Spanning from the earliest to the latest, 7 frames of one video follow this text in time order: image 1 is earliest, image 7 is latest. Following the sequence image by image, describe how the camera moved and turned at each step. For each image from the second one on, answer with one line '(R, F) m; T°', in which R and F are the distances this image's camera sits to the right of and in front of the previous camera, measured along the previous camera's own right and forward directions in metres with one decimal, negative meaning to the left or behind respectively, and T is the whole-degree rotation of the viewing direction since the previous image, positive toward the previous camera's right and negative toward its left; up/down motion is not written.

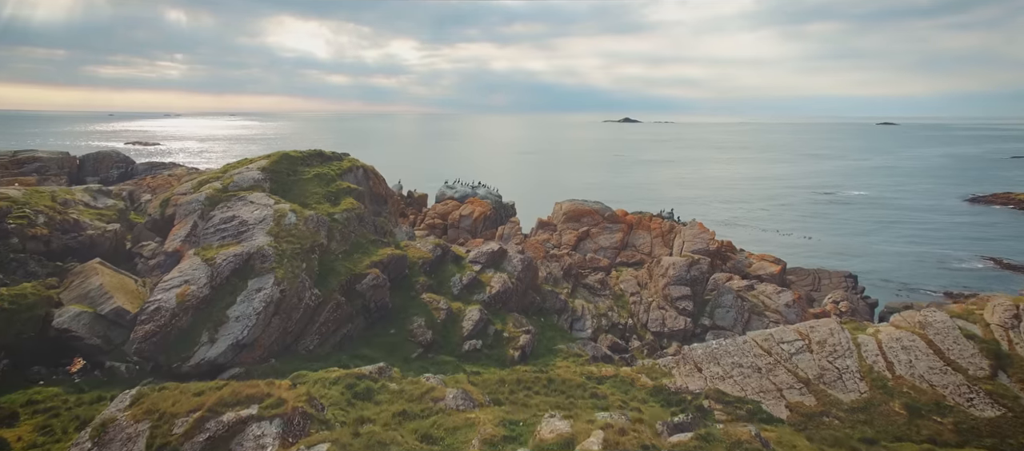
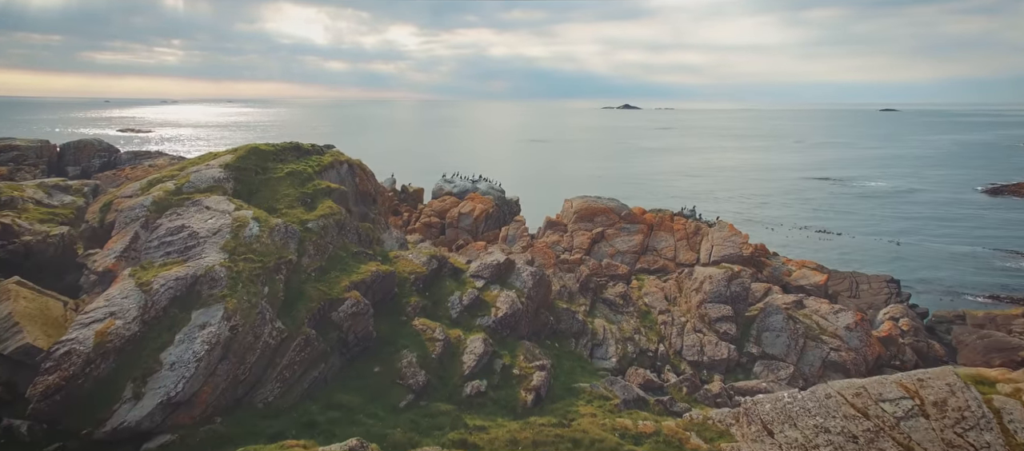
(-0.4, +4.5) m; 0°
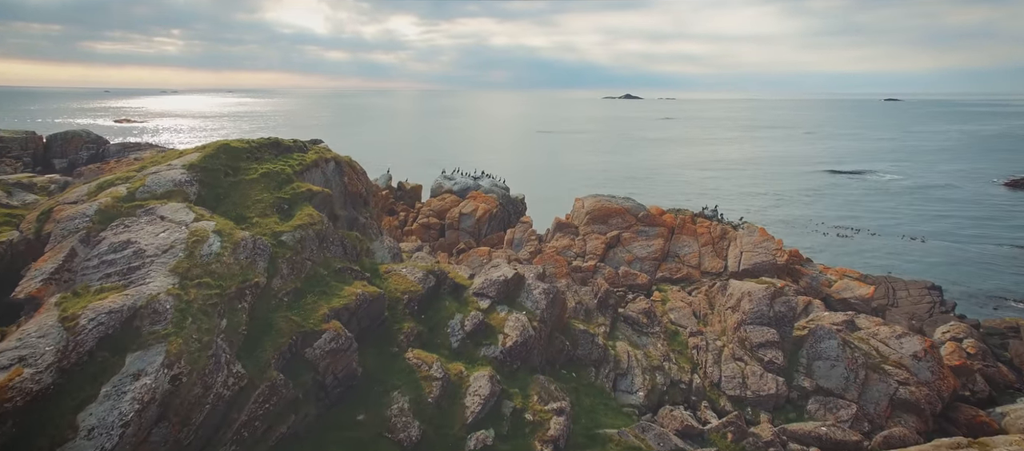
(-0.3, +3.4) m; 0°
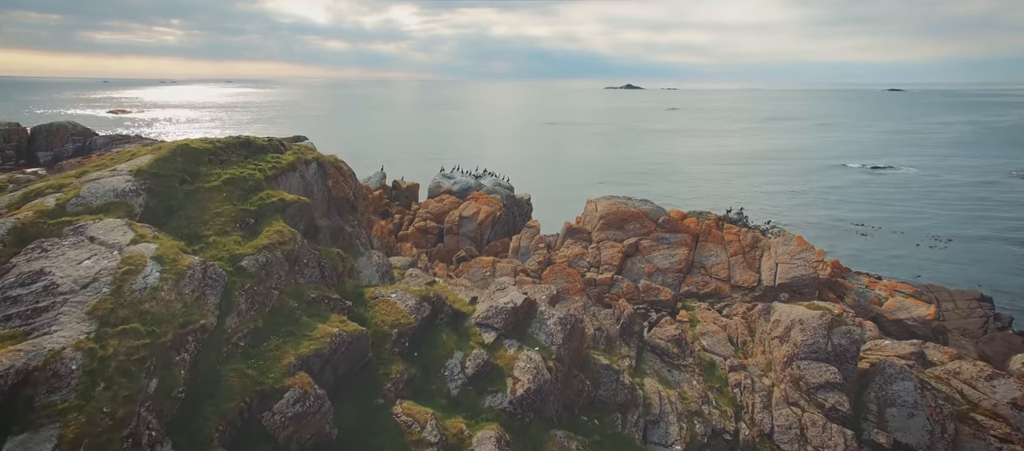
(-0.3, +3.5) m; 0°
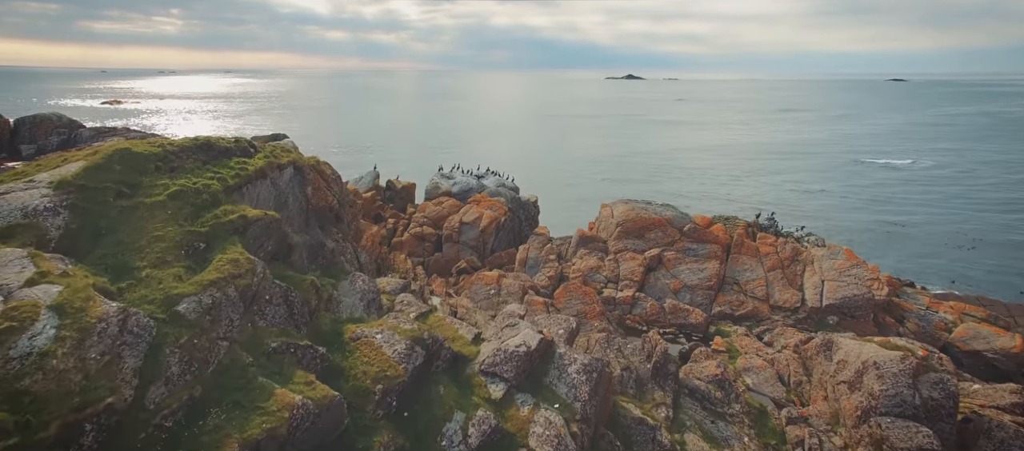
(-0.3, +3.5) m; 0°
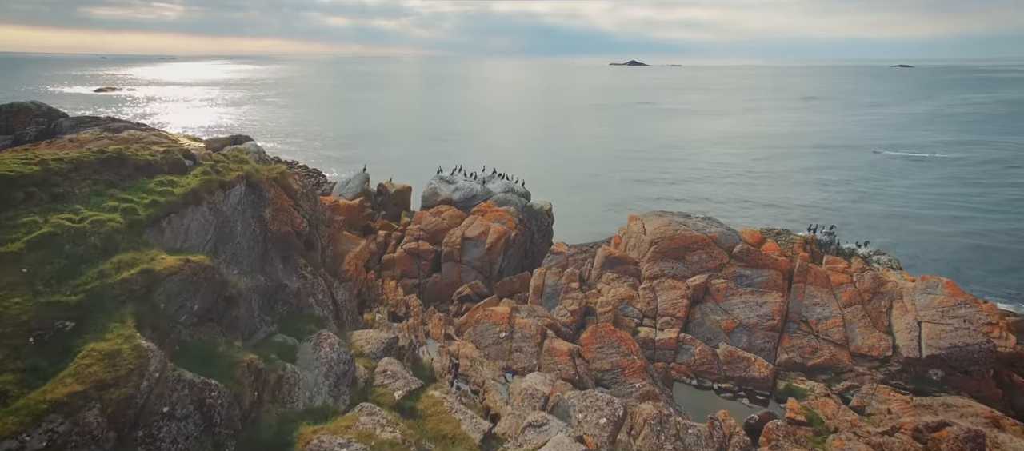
(-0.5, +4.9) m; 0°
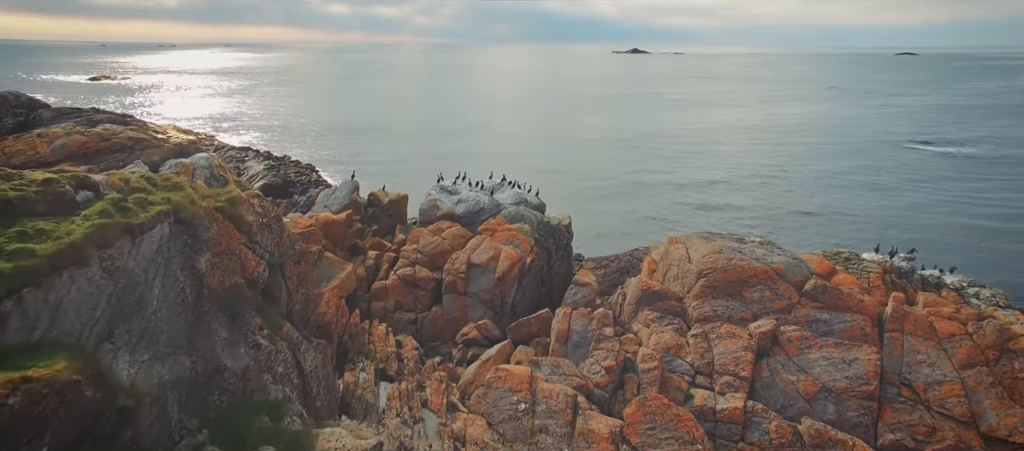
(-0.6, +4.6) m; 0°
